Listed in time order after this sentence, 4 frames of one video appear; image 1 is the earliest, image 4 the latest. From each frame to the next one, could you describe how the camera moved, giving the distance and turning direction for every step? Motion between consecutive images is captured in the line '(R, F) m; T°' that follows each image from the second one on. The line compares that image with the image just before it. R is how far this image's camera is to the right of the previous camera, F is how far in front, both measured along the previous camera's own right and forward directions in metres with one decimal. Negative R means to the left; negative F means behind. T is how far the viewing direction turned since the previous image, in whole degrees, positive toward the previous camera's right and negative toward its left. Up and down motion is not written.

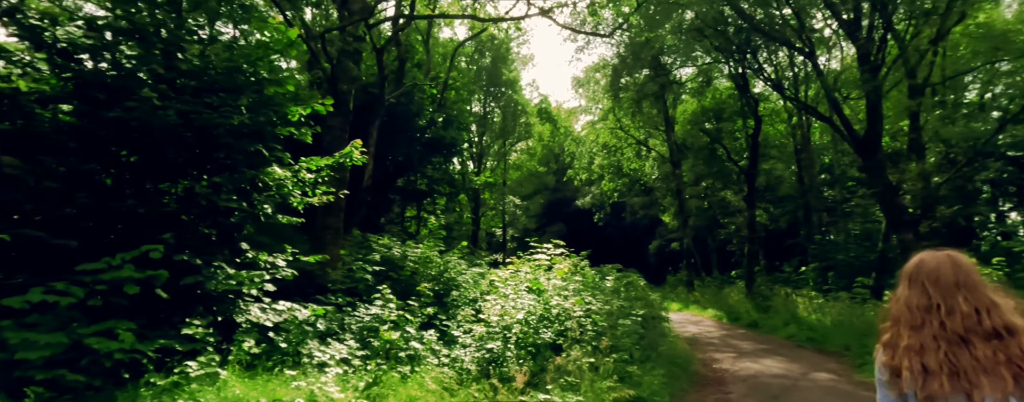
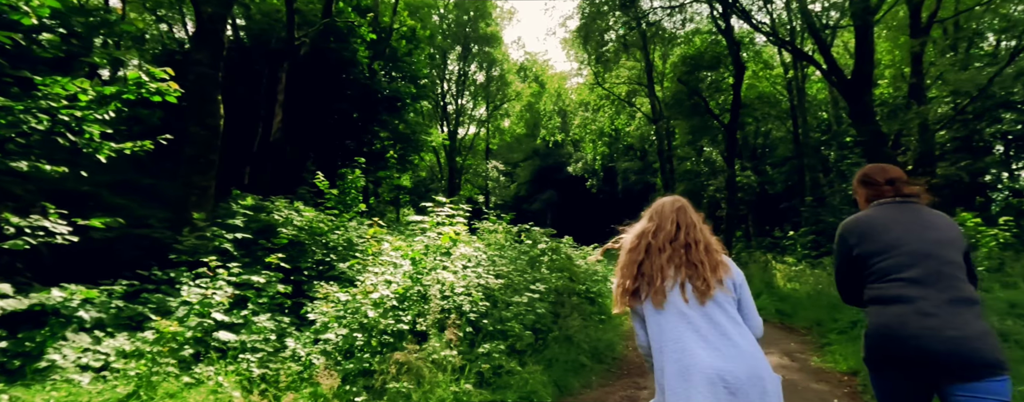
(+1.6, +2.0) m; 0°
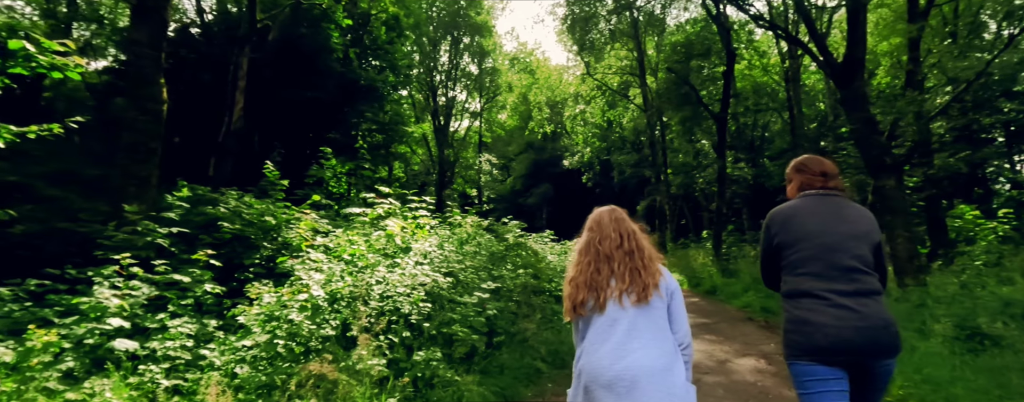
(+0.6, +0.6) m; 0°
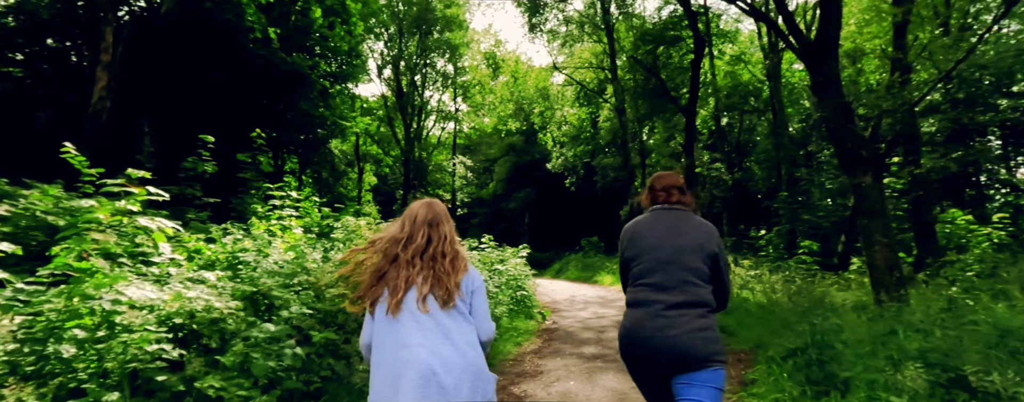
(+1.5, +1.8) m; 0°
